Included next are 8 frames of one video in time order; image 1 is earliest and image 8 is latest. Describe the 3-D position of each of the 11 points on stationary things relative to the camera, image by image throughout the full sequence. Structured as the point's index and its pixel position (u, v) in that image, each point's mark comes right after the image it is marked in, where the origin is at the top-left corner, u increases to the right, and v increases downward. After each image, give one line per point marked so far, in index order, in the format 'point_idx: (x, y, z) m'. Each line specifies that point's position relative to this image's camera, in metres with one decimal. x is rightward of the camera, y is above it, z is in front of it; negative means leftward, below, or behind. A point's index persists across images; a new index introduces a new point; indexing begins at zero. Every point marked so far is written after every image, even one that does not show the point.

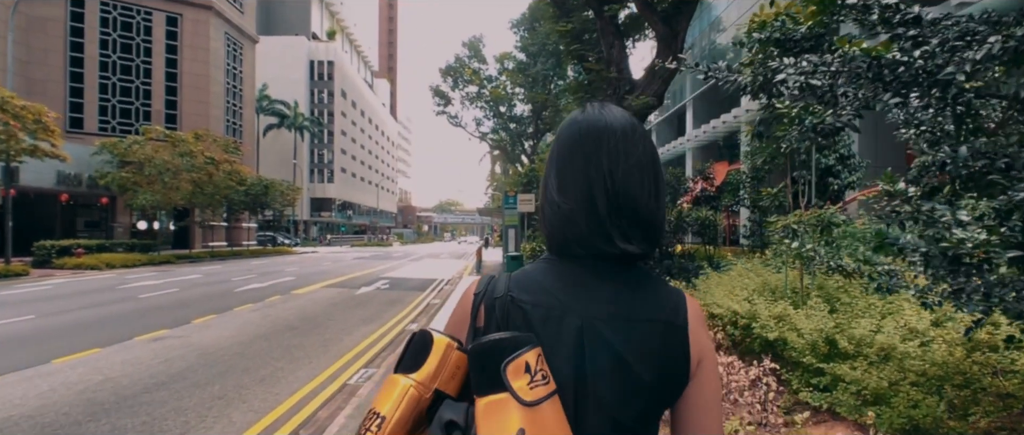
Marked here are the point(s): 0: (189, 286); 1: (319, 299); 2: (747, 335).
0: (-9.0, -1.9, +19.3) m
1: (-4.5, -1.9, +16.2) m
2: (+2.0, -1.0, +5.7) m
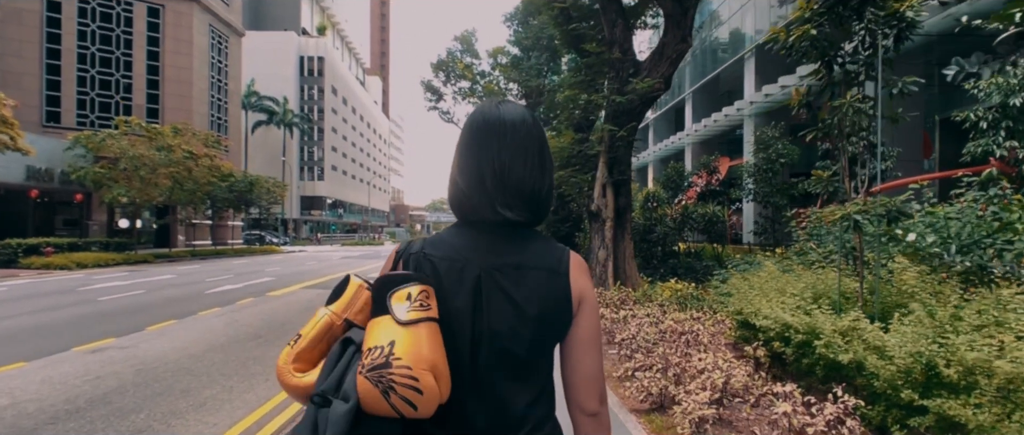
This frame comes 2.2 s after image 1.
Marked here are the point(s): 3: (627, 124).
0: (-9.2, -1.8, +18.0) m
1: (-4.6, -1.8, +14.9) m
2: (+1.9, -0.9, +4.5) m
3: (+2.1, +1.7, +12.5) m
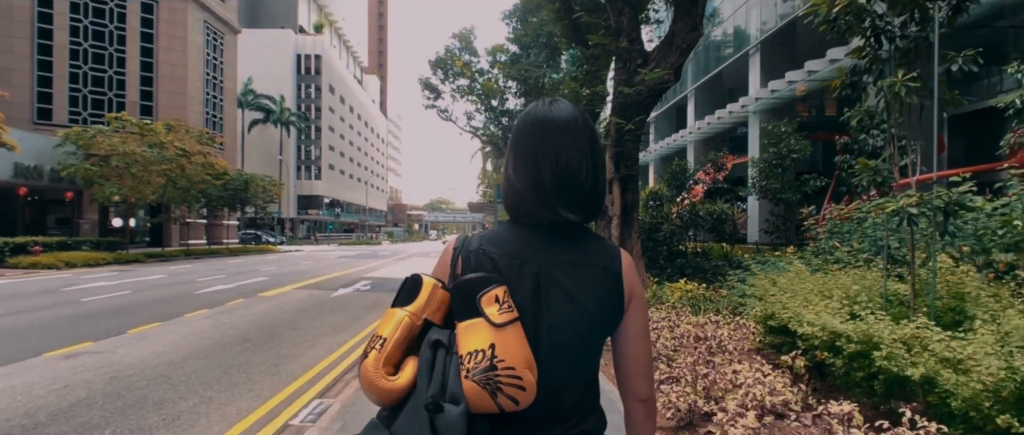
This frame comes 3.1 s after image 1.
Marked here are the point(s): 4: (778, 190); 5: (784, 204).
0: (-9.2, -1.7, +17.4) m
1: (-4.6, -1.8, +14.3) m
2: (+2.0, -0.9, +3.9) m
3: (+2.1, +1.7, +11.9) m
4: (+5.5, +0.6, +14.1) m
5: (+5.7, +0.3, +14.5) m
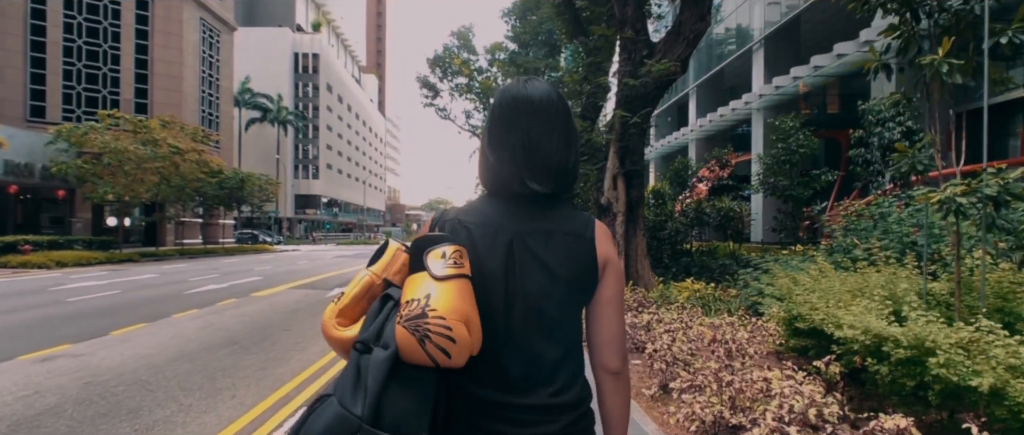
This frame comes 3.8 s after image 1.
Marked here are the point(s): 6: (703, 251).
0: (-9.2, -1.7, +16.9) m
1: (-4.6, -1.7, +13.9) m
2: (+2.0, -0.8, +3.5) m
3: (+2.1, +1.8, +11.5) m
4: (+5.5, +0.6, +13.7) m
5: (+5.7, +0.3, +14.0) m
6: (+4.2, -0.7, +15.3) m
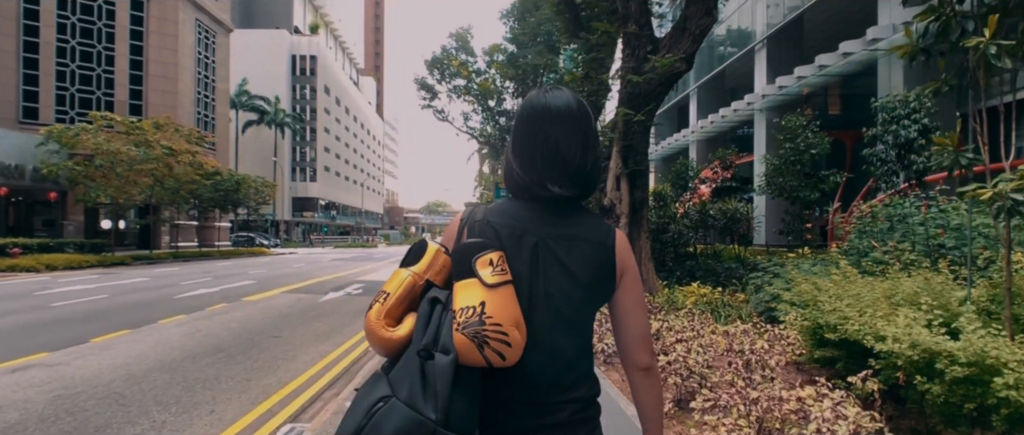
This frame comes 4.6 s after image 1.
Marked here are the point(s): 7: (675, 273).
0: (-9.2, -1.7, +16.5) m
1: (-4.6, -1.7, +13.4) m
2: (+2.0, -0.8, +3.1) m
3: (+2.1, +1.8, +11.1) m
4: (+5.5, +0.6, +13.3) m
5: (+5.7, +0.3, +13.6) m
6: (+4.2, -0.8, +14.9) m
7: (+3.3, -1.1, +14.0) m
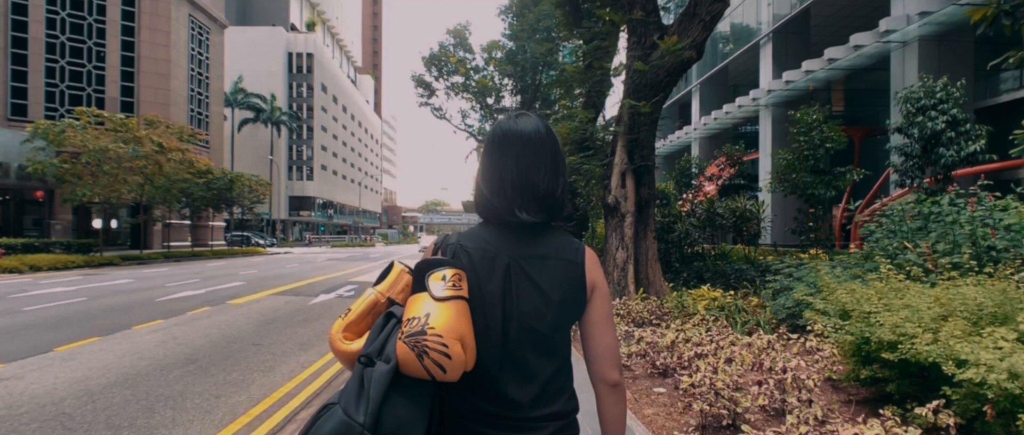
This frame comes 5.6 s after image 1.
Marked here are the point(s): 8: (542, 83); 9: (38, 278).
0: (-9.2, -1.7, +15.8) m
1: (-4.6, -1.7, +12.7) m
2: (+2.0, -0.8, +2.4) m
3: (+2.1, +1.8, +10.4) m
4: (+5.4, +0.6, +12.6) m
5: (+5.7, +0.3, +12.9) m
6: (+4.2, -0.7, +14.2) m
7: (+3.3, -1.1, +13.3) m
8: (+0.9, +3.9, +20.0) m
9: (-13.5, -1.7, +19.6) m
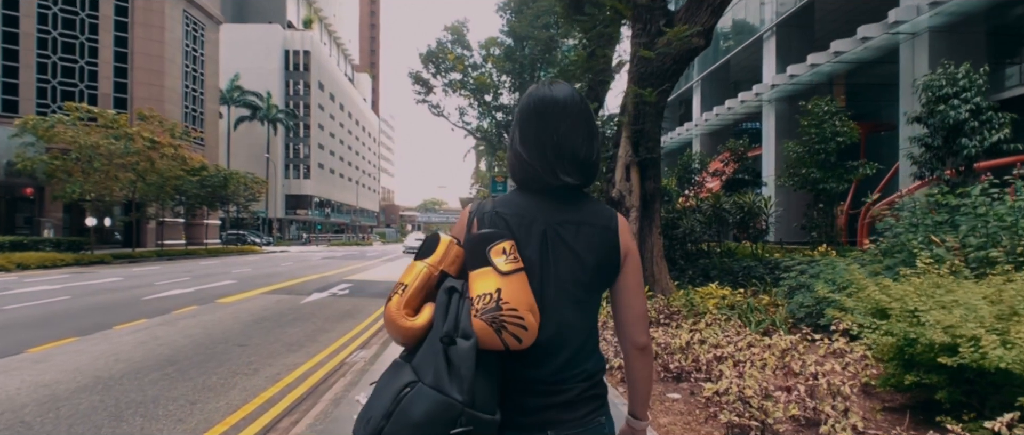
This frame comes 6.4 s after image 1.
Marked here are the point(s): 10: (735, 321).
0: (-9.2, -1.6, +15.3) m
1: (-4.7, -1.6, +12.3) m
2: (+2.0, -0.7, +2.0) m
3: (+2.1, +1.9, +10.0) m
4: (+5.4, +0.7, +12.2) m
5: (+5.7, +0.4, +12.5) m
6: (+4.2, -0.6, +13.8) m
7: (+3.3, -1.0, +12.8) m
8: (+0.9, +4.0, +19.5) m
9: (-13.5, -1.6, +19.1) m
10: (+2.3, -1.1, +6.9) m
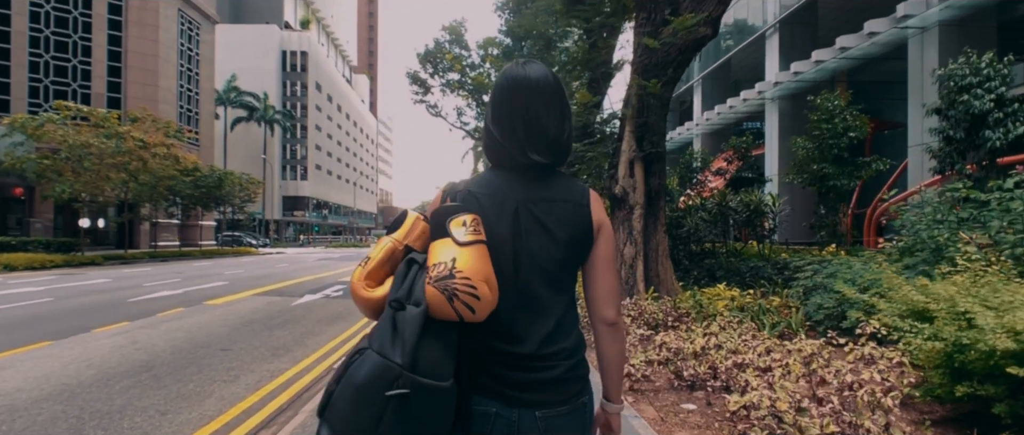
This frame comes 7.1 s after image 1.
0: (-9.3, -1.6, +14.8) m
1: (-4.7, -1.6, +11.8) m
2: (+2.0, -0.7, +1.5) m
3: (+2.0, +1.9, +9.5) m
4: (+5.4, +0.7, +11.8) m
5: (+5.6, +0.4, +12.1) m
6: (+4.2, -0.6, +13.4) m
7: (+3.2, -1.0, +12.4) m
8: (+0.8, +4.0, +19.1) m
9: (-13.6, -1.6, +18.6) m
10: (+2.3, -1.0, +6.5) m
